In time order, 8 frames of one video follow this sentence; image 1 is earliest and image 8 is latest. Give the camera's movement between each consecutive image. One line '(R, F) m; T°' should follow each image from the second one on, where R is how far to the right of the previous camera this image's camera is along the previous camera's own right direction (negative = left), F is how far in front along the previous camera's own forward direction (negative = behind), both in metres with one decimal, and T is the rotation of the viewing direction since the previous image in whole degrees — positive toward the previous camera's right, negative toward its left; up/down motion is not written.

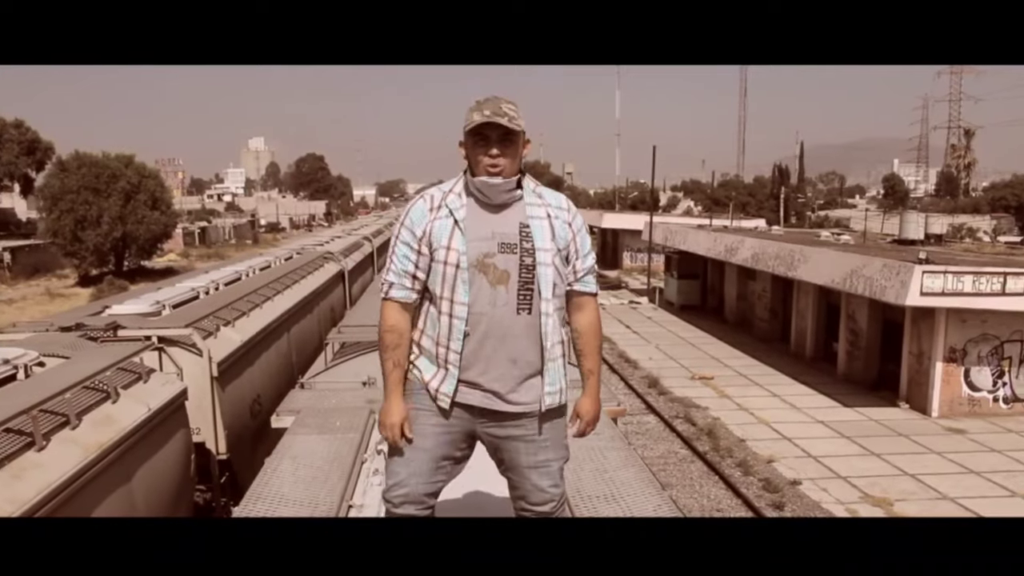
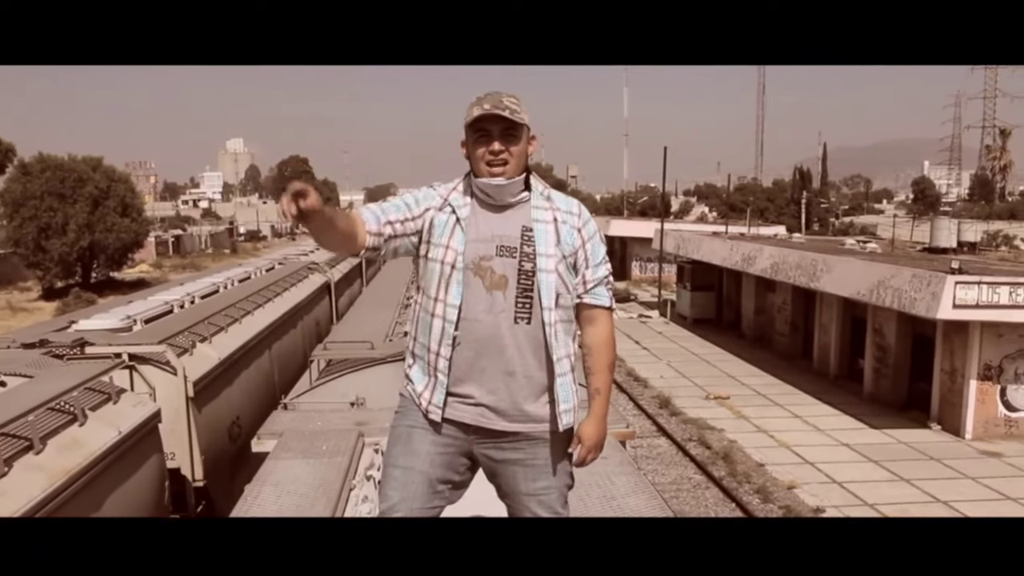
(0.0, +0.6) m; 0°
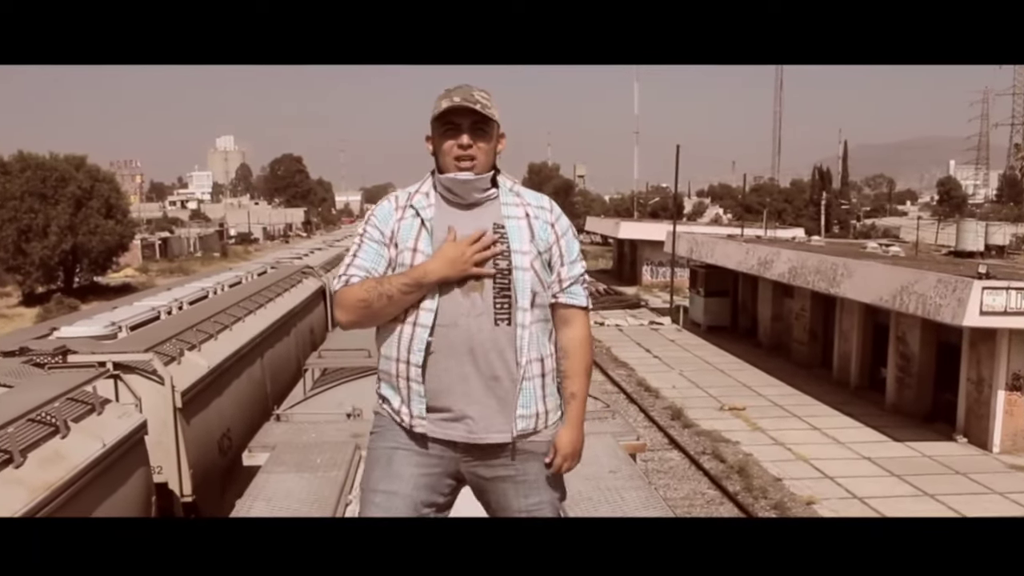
(0.0, +0.4) m; 0°
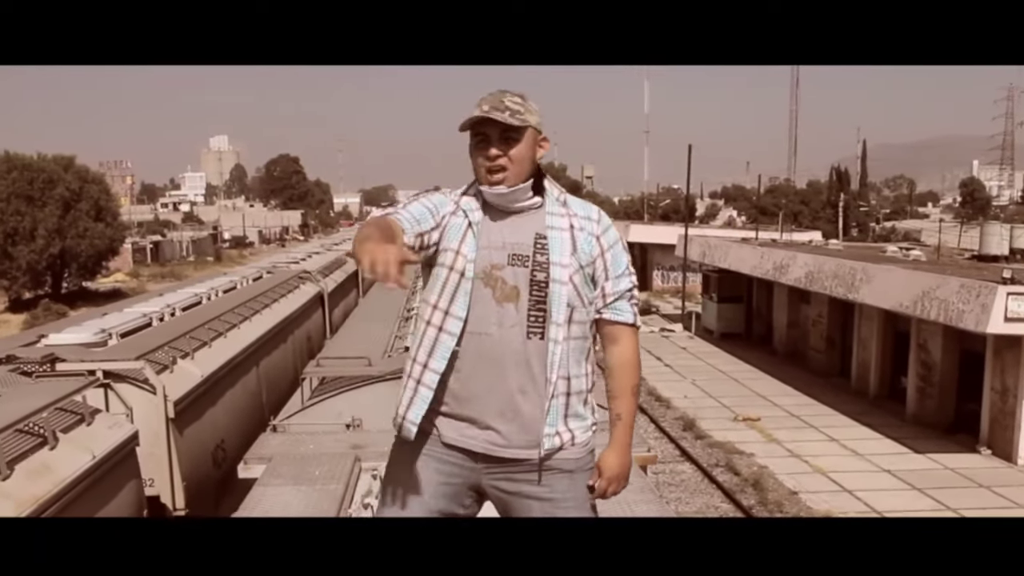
(0.0, +0.3) m; 0°
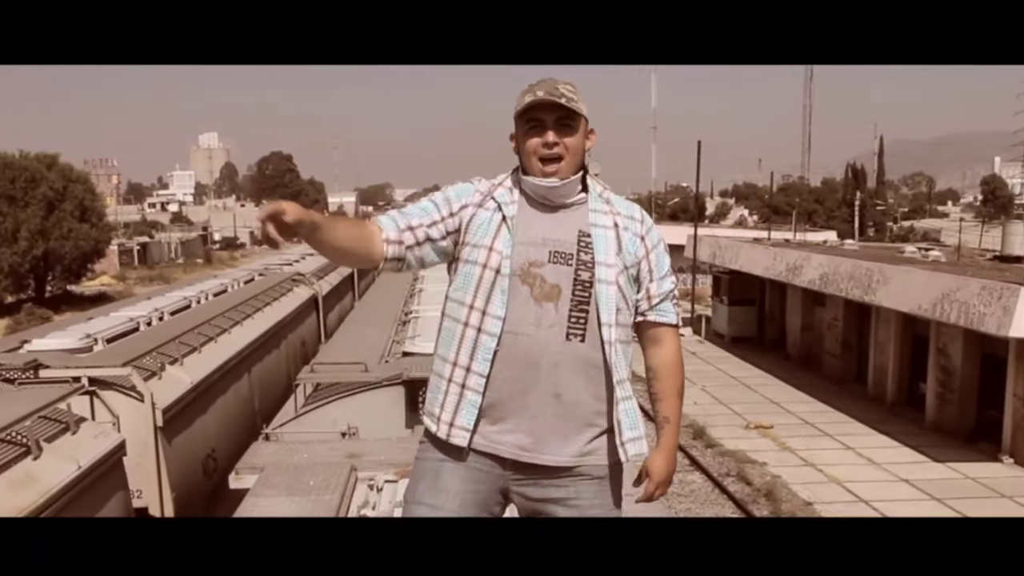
(0.0, +0.3) m; 0°
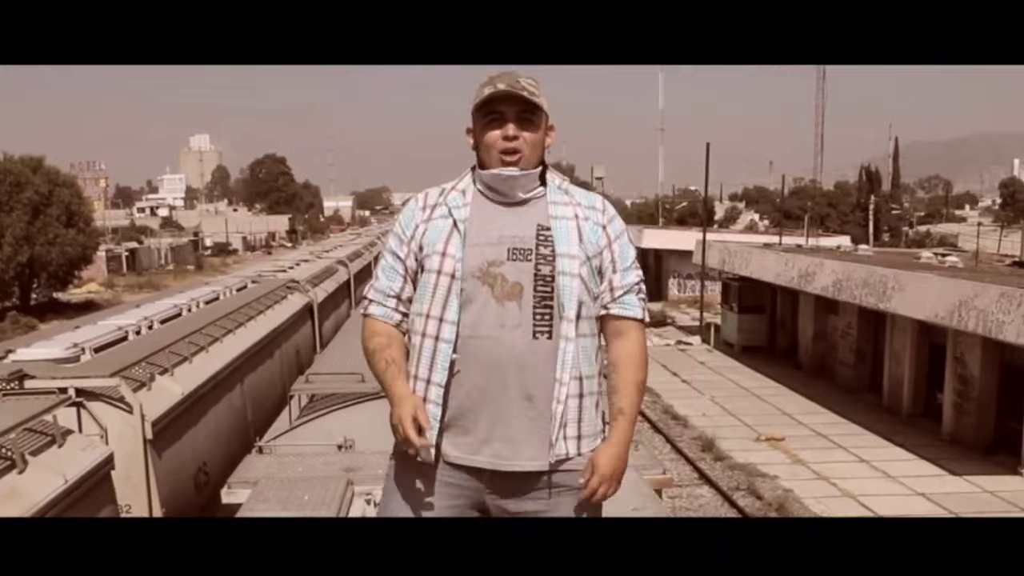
(0.0, +0.2) m; 0°
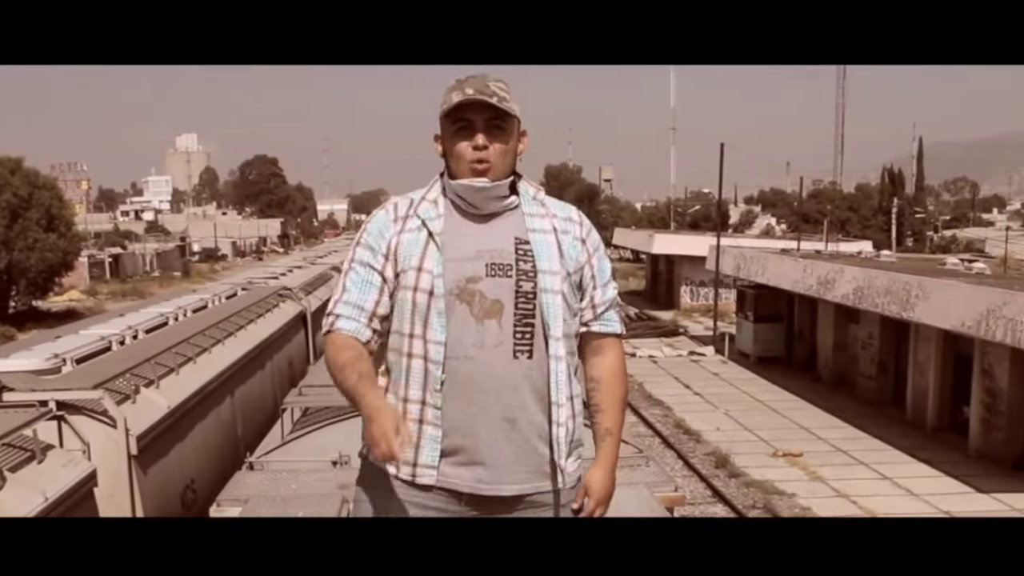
(0.0, +0.3) m; 0°
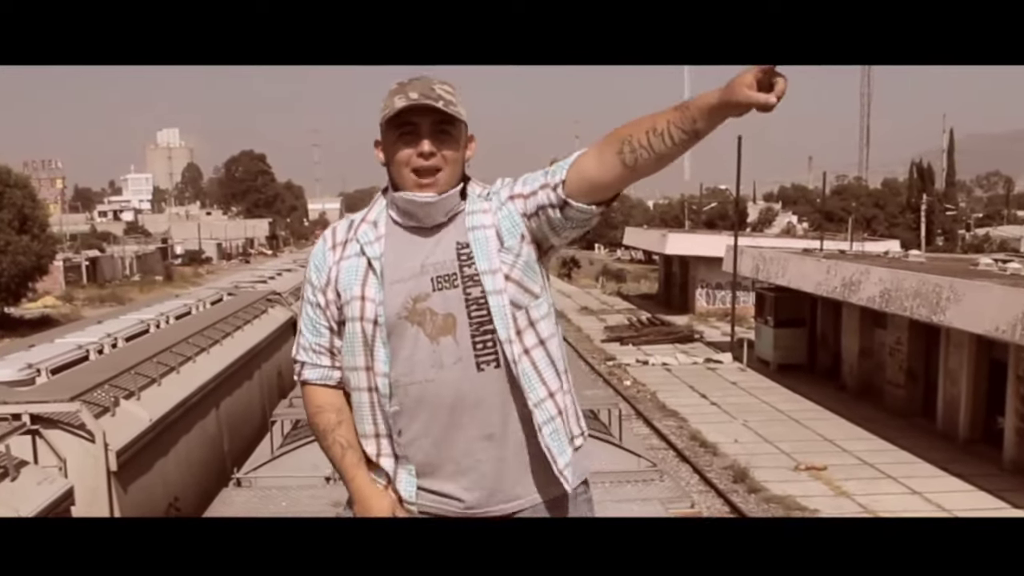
(0.0, +0.4) m; 0°
